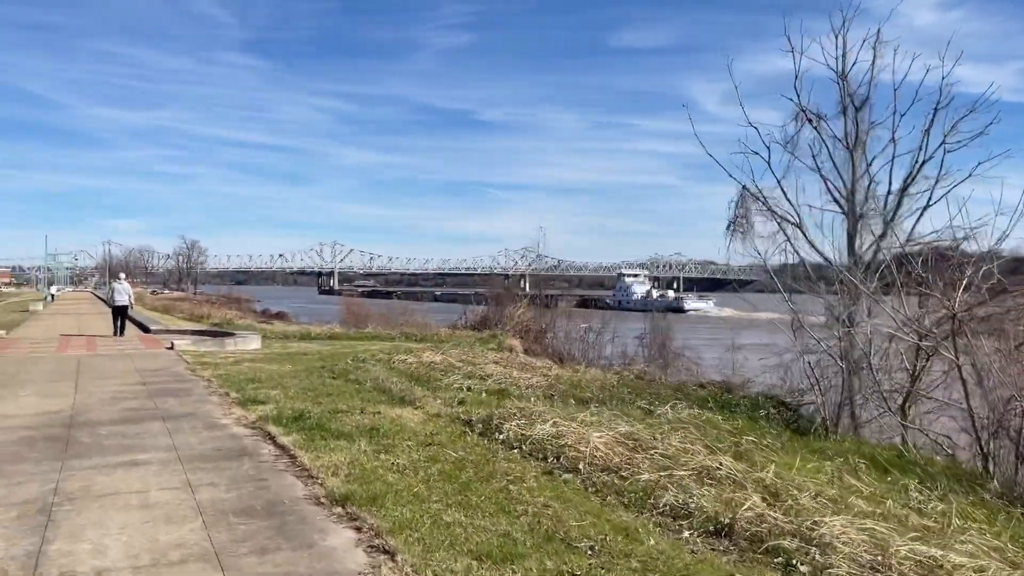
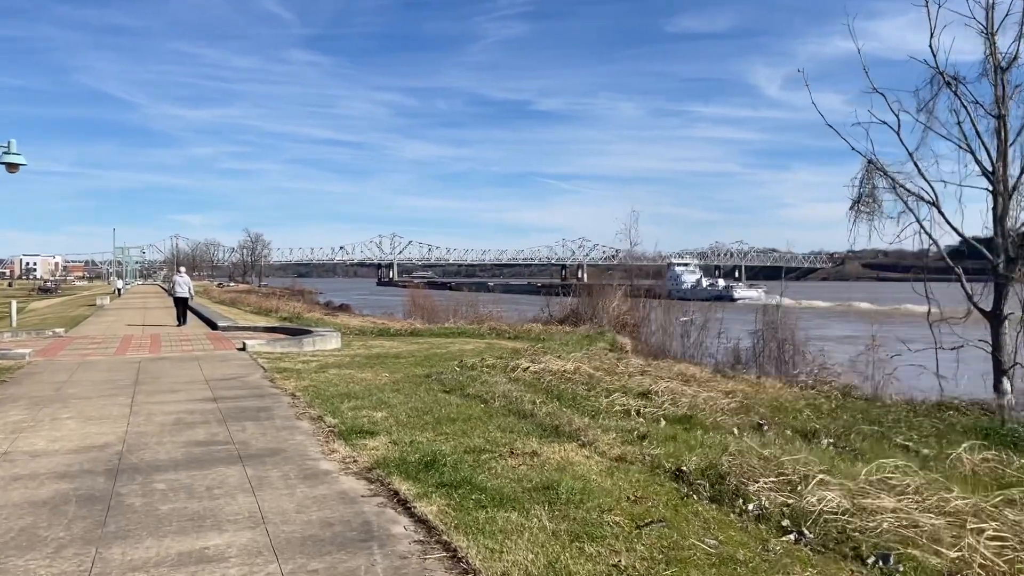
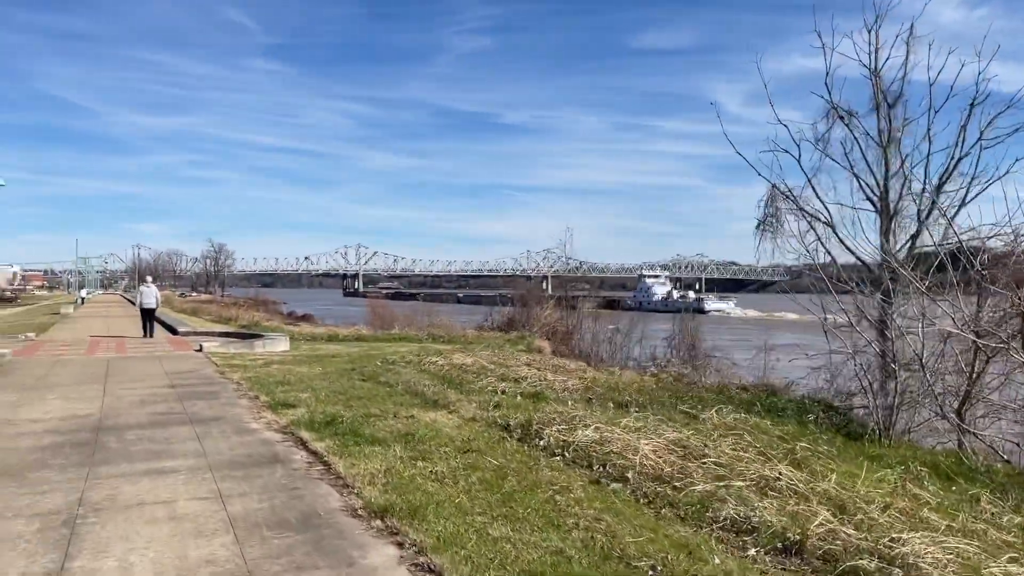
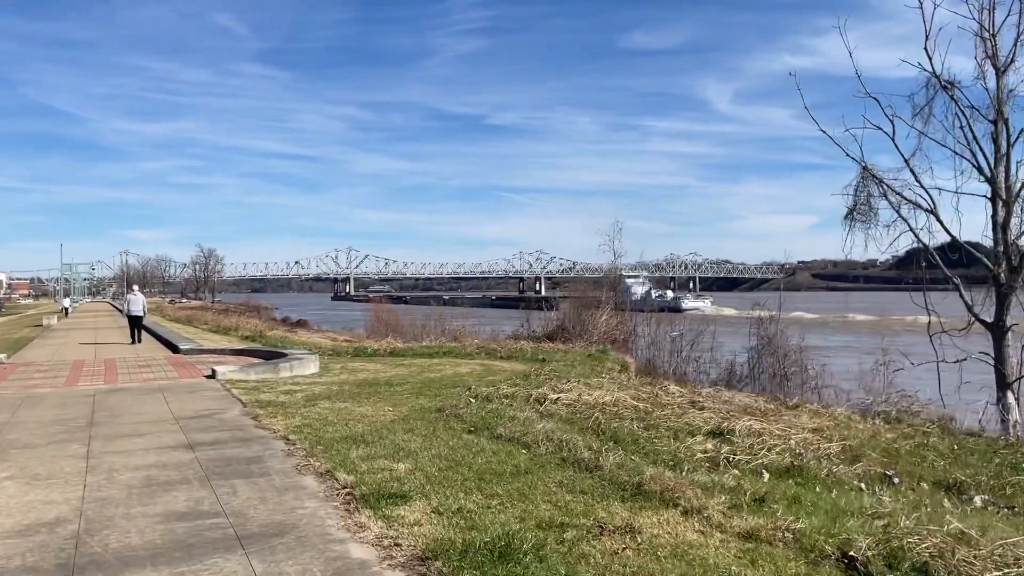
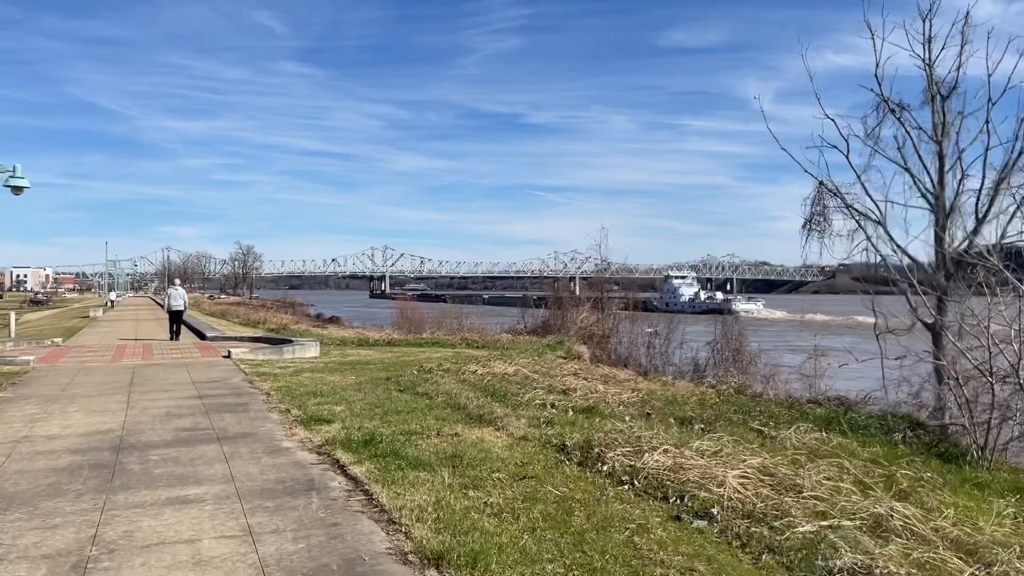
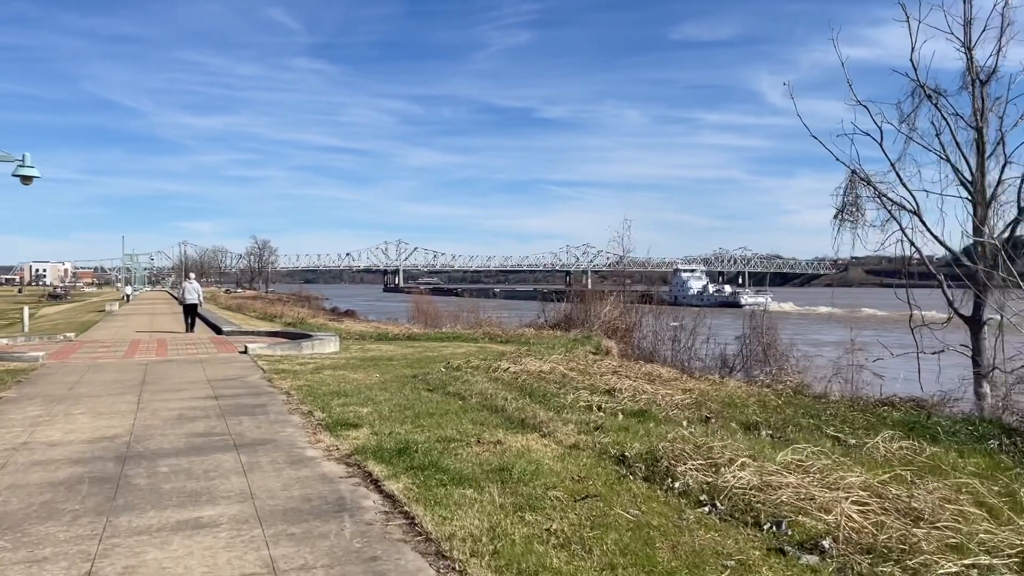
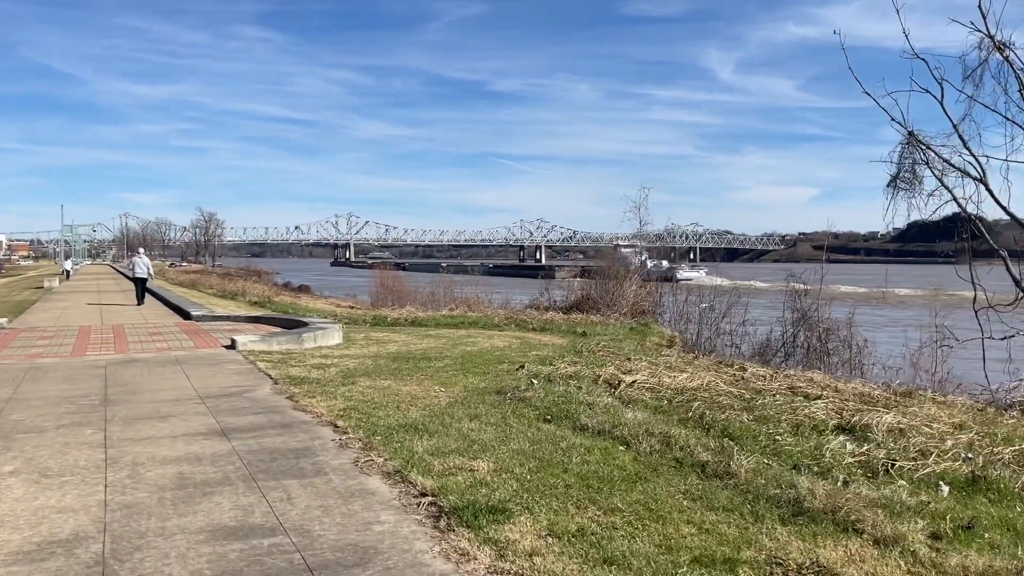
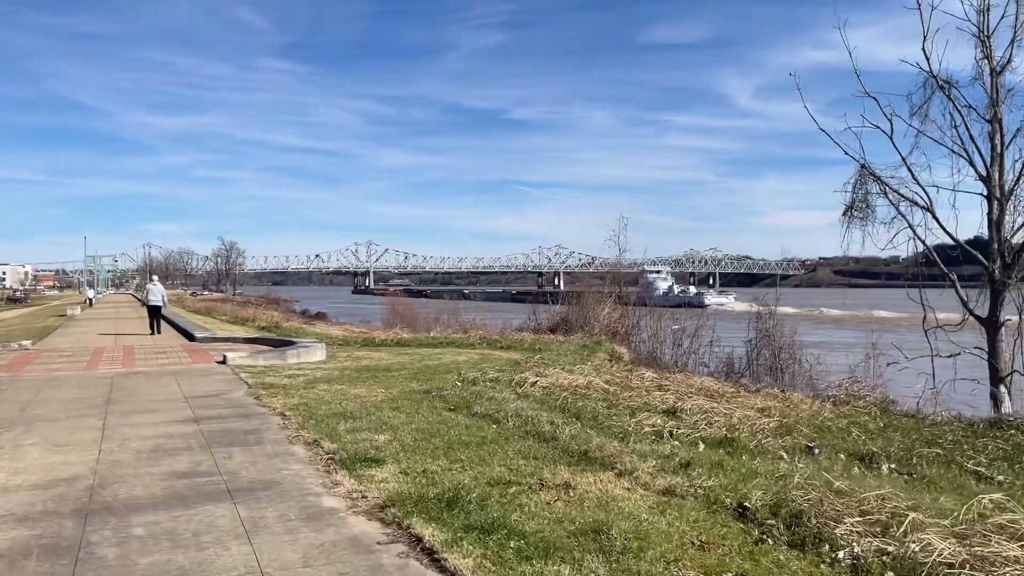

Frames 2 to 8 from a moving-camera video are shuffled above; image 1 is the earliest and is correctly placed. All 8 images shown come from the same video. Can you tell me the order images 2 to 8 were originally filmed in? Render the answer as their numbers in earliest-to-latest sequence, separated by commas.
3, 5, 6, 2, 8, 4, 7
